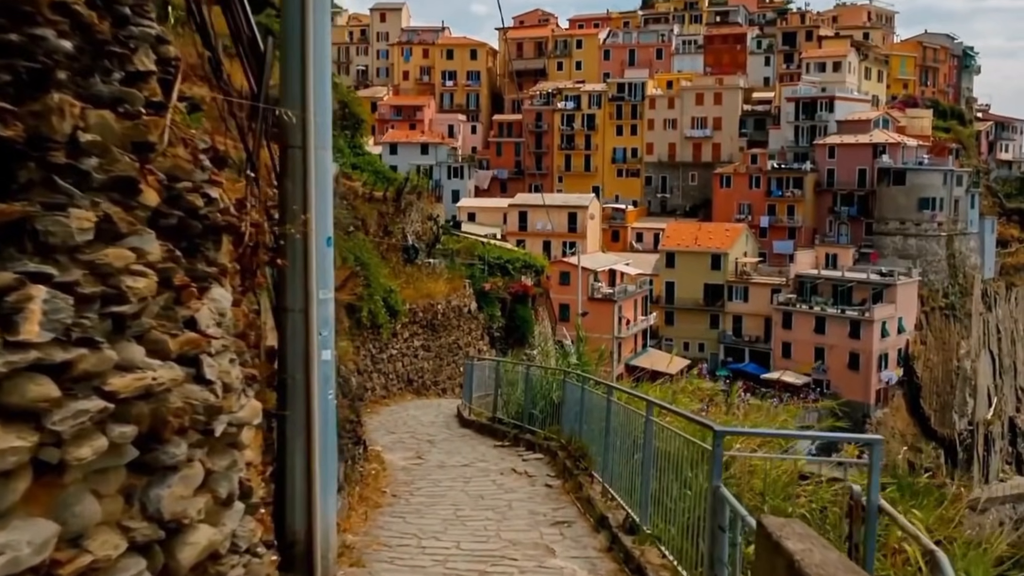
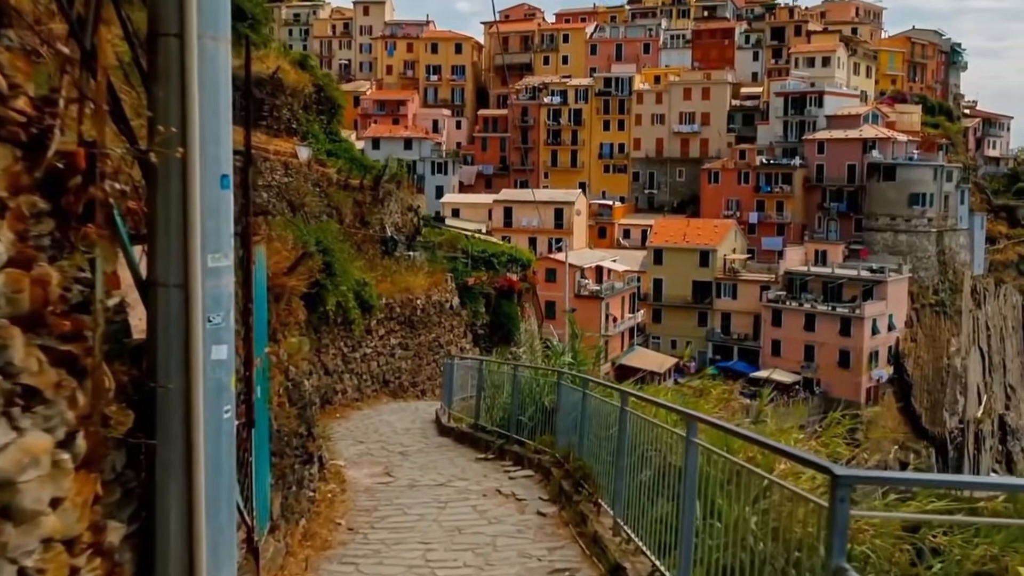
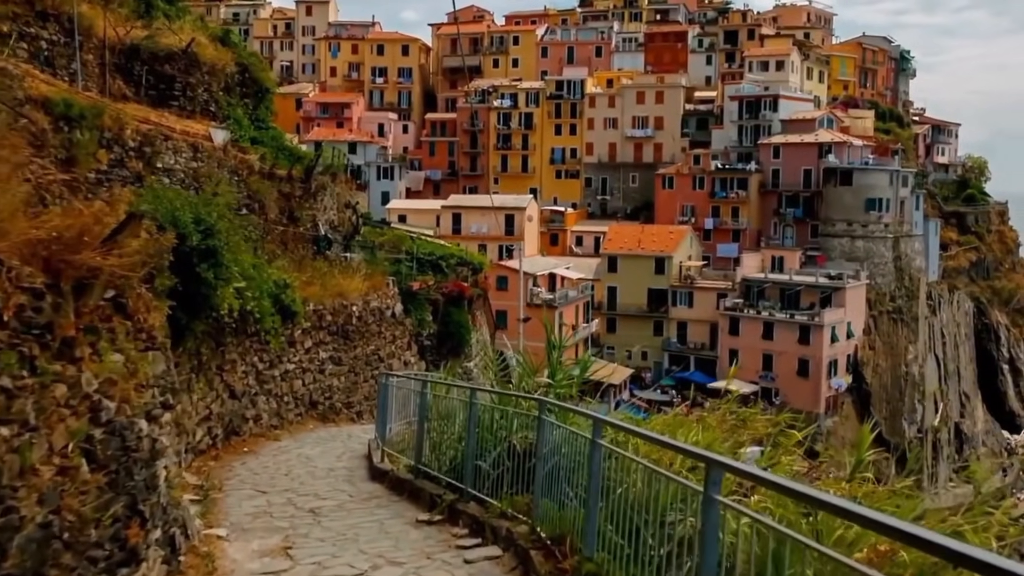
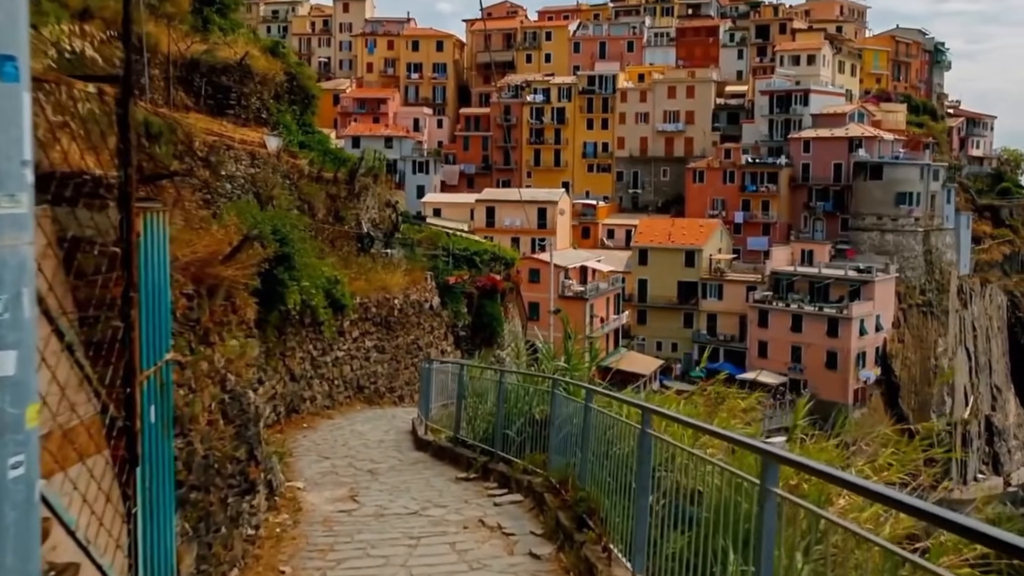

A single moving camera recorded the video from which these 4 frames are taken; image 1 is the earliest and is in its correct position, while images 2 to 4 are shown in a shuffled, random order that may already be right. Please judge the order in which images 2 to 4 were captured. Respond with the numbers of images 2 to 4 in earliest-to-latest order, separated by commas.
2, 4, 3
